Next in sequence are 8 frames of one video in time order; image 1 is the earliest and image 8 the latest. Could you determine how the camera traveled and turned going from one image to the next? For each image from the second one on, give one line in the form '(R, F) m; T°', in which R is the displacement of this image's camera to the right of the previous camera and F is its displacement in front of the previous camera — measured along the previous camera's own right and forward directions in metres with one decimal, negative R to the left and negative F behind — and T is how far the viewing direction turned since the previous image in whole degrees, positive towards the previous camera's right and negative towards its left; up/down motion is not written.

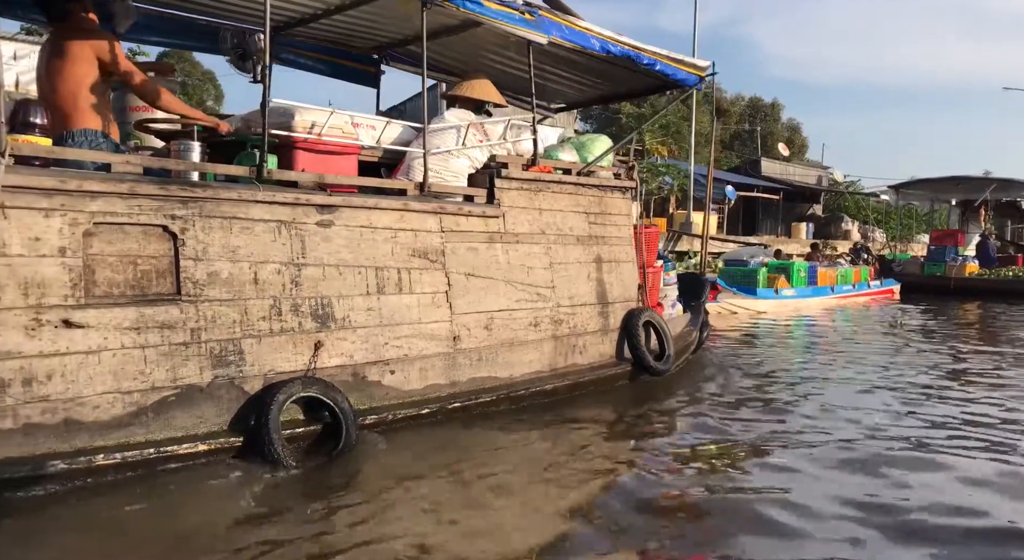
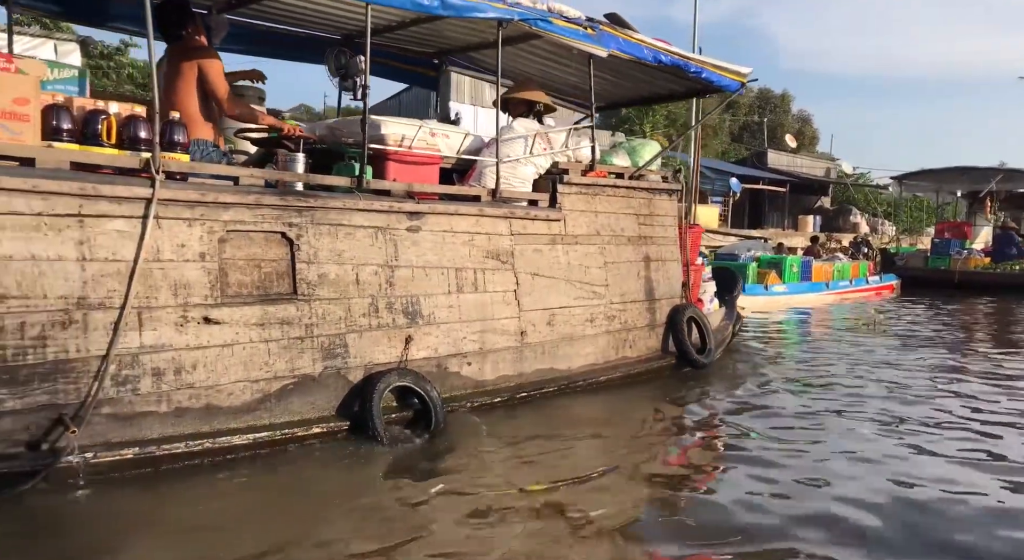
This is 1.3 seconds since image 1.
(-0.4, -0.6) m; -1°
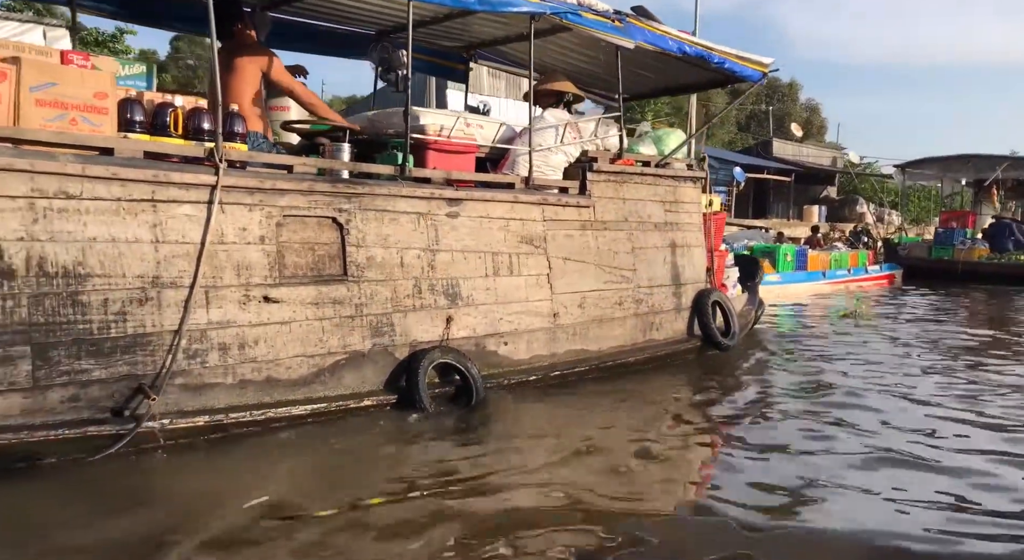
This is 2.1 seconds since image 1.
(-0.1, -0.3) m; -1°
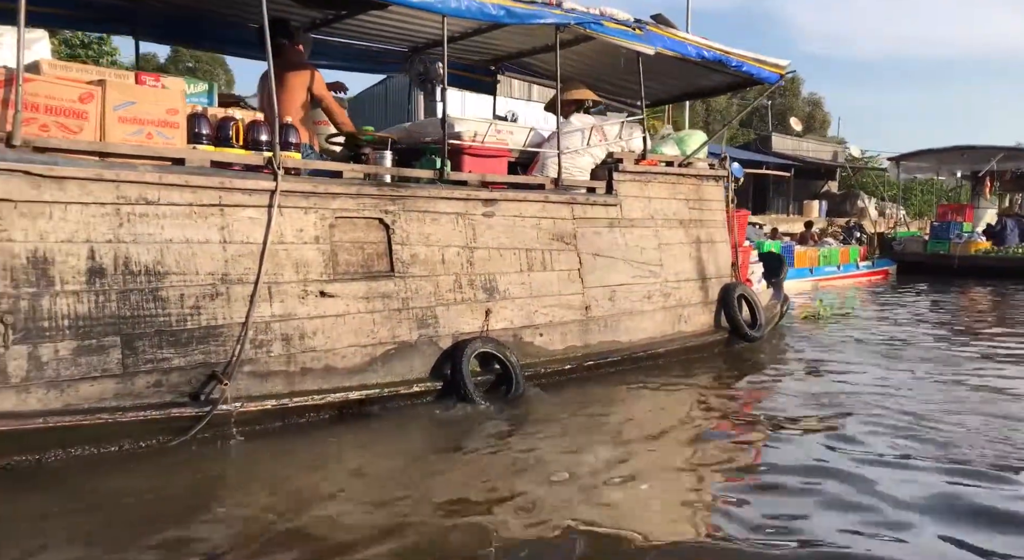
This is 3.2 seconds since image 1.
(-0.1, -0.4) m; -2°
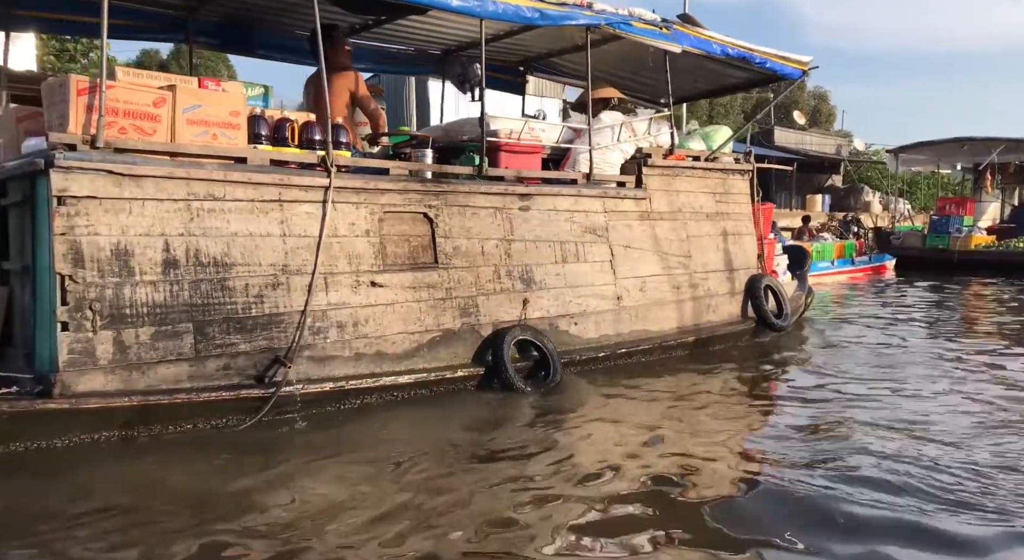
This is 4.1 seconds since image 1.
(-0.1, -0.3) m; -1°
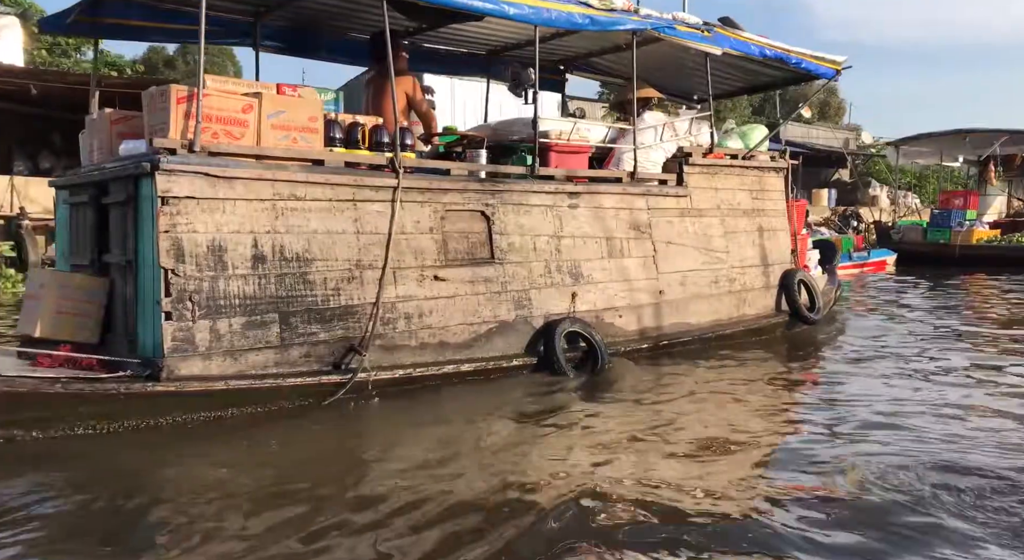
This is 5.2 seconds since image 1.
(-0.2, -0.4) m; -1°
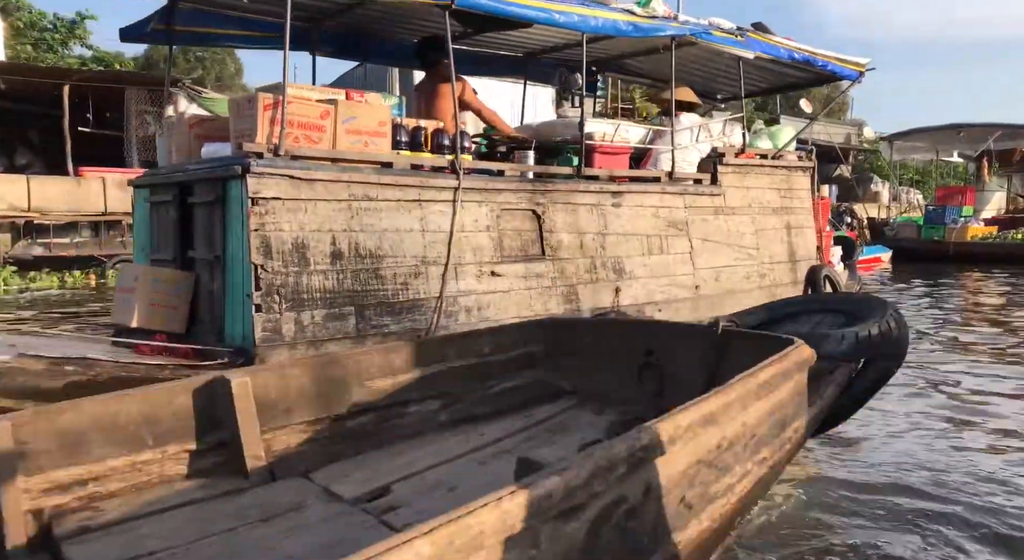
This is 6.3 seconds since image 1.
(-0.3, -0.4) m; -1°
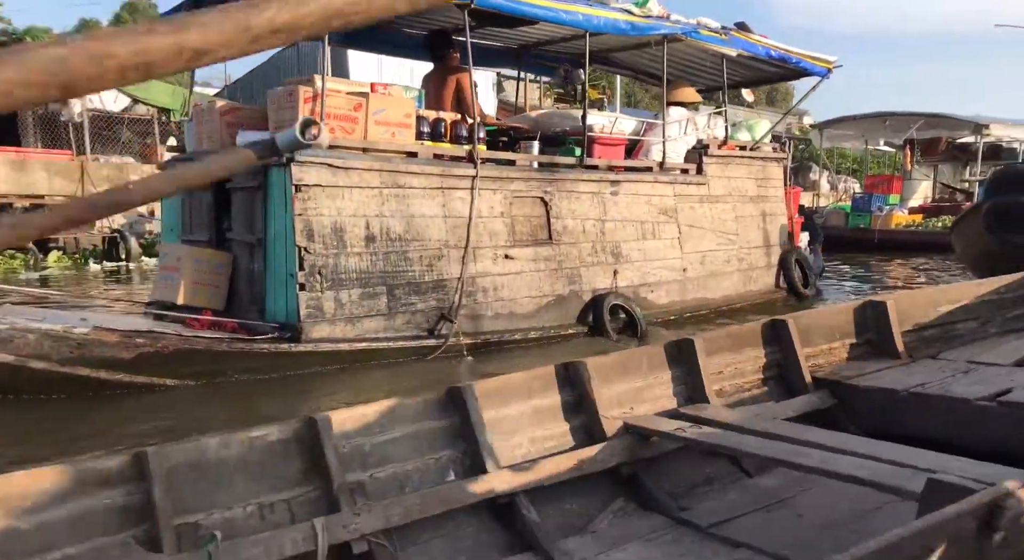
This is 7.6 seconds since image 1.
(-0.4, -0.5) m; +3°
